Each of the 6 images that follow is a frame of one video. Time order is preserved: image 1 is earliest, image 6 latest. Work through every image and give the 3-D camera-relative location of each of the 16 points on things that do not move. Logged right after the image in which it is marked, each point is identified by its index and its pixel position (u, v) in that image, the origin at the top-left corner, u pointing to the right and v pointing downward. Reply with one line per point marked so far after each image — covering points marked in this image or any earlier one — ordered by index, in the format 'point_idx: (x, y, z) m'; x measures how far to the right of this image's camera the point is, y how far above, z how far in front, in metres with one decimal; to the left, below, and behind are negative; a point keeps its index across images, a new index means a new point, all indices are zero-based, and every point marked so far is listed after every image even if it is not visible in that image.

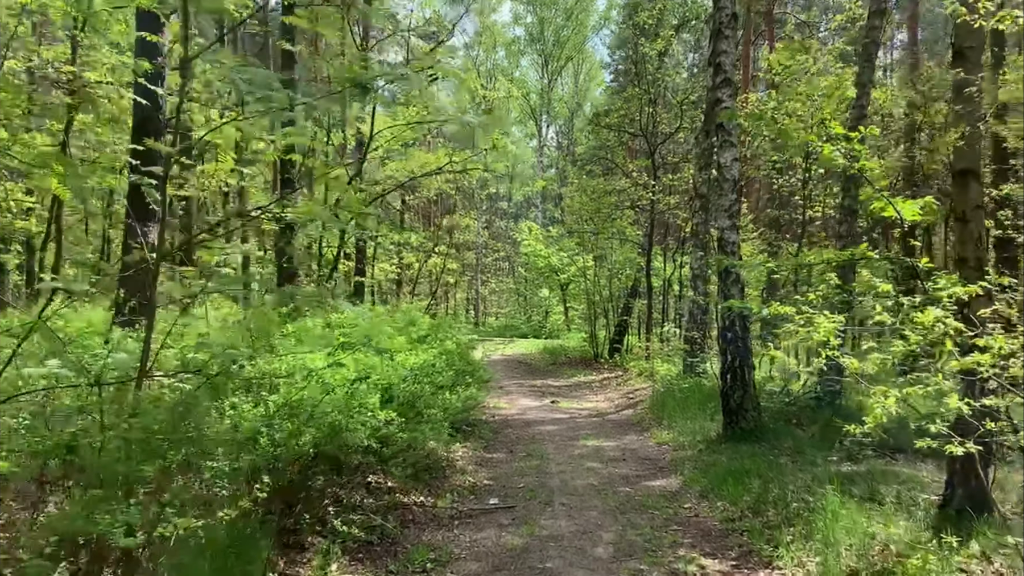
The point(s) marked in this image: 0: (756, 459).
0: (+2.1, -1.5, +7.4) m
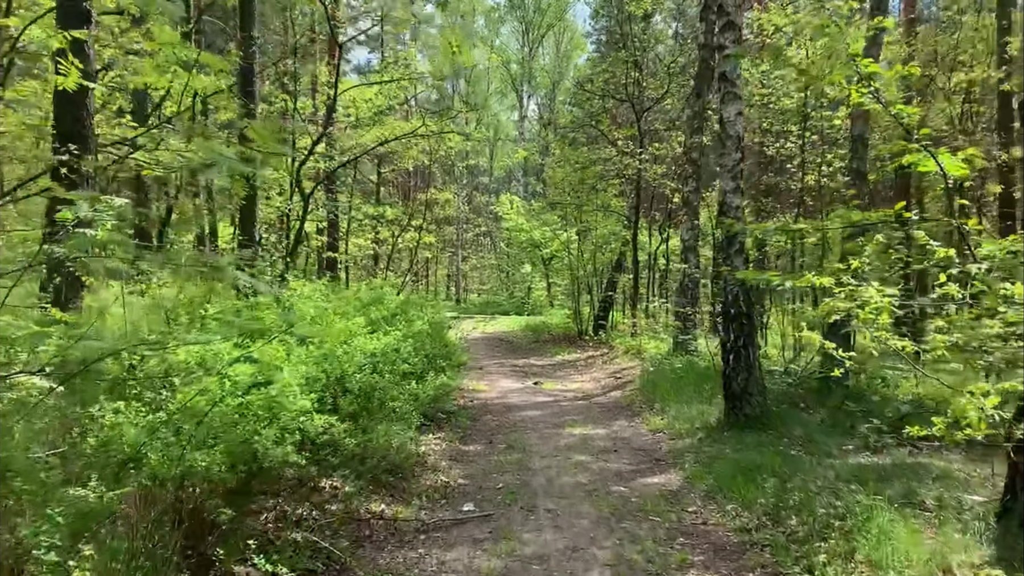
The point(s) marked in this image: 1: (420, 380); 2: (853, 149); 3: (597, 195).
0: (+2.0, -1.3, +6.6) m
1: (-0.8, -0.8, +7.5) m
2: (+3.9, +1.6, +9.6) m
3: (+1.9, +2.1, +19.4) m
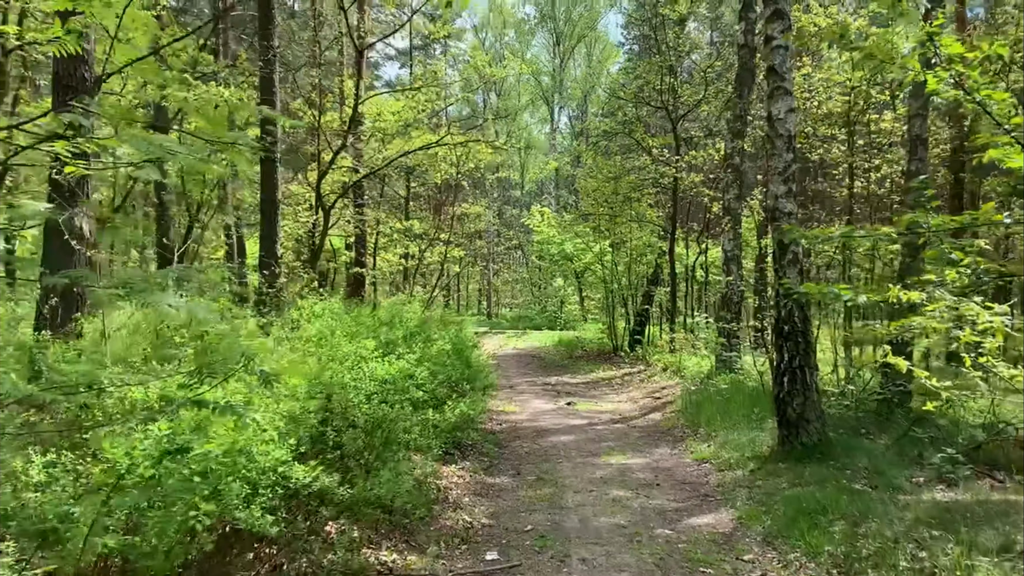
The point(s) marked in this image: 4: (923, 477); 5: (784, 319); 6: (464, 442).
0: (+2.2, -1.4, +5.8) m
1: (-0.6, -1.0, +6.9) m
2: (+4.2, +1.4, +8.9) m
3: (+2.6, +1.8, +18.7) m
4: (+3.0, -1.4, +6.2) m
5: (+2.2, -0.2, +6.7) m
6: (-0.4, -1.4, +7.7) m
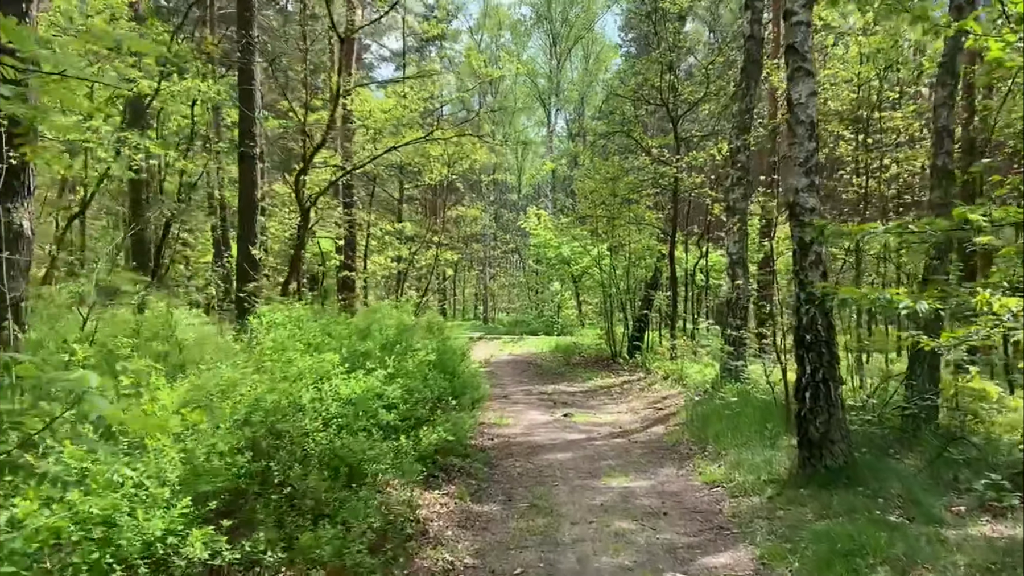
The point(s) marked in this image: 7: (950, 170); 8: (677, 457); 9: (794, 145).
0: (+2.1, -1.4, +5.1) m
1: (-0.6, -1.0, +6.2) m
2: (+4.1, +1.4, +8.2) m
3: (+2.5, +1.7, +18.0) m
4: (+2.9, -1.4, +5.4) m
5: (+2.1, -0.3, +6.0) m
6: (-0.5, -1.4, +7.0) m
7: (+4.2, +1.1, +8.1) m
8: (+1.5, -1.6, +8.0) m
9: (+2.0, +1.0, +6.1) m
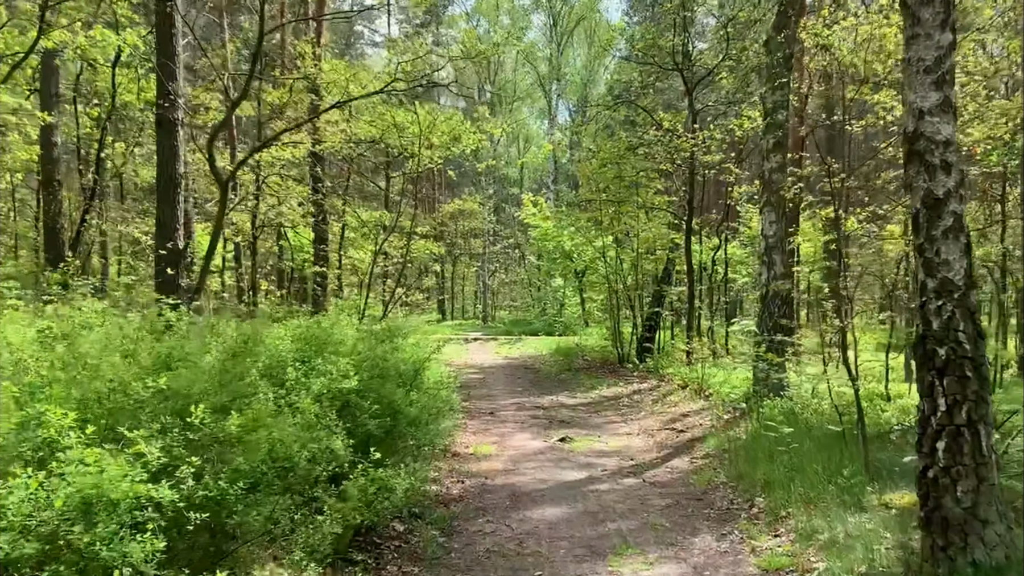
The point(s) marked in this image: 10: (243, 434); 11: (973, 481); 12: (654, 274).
0: (+1.9, -1.3, +2.8) m
1: (-0.9, -0.9, +3.9) m
2: (+3.8, +1.5, +5.8) m
3: (+2.3, +1.8, +15.7) m
4: (+2.7, -1.3, +3.1) m
5: (+1.9, -0.2, +3.7) m
6: (-0.7, -1.4, +4.7) m
7: (+3.9, +1.2, +5.7) m
8: (+1.3, -1.5, +5.7) m
9: (+1.8, +1.1, +3.8) m
10: (-1.0, -0.7, +3.5) m
11: (+2.0, -0.8, +3.7) m
12: (+2.9, +0.3, +17.1) m
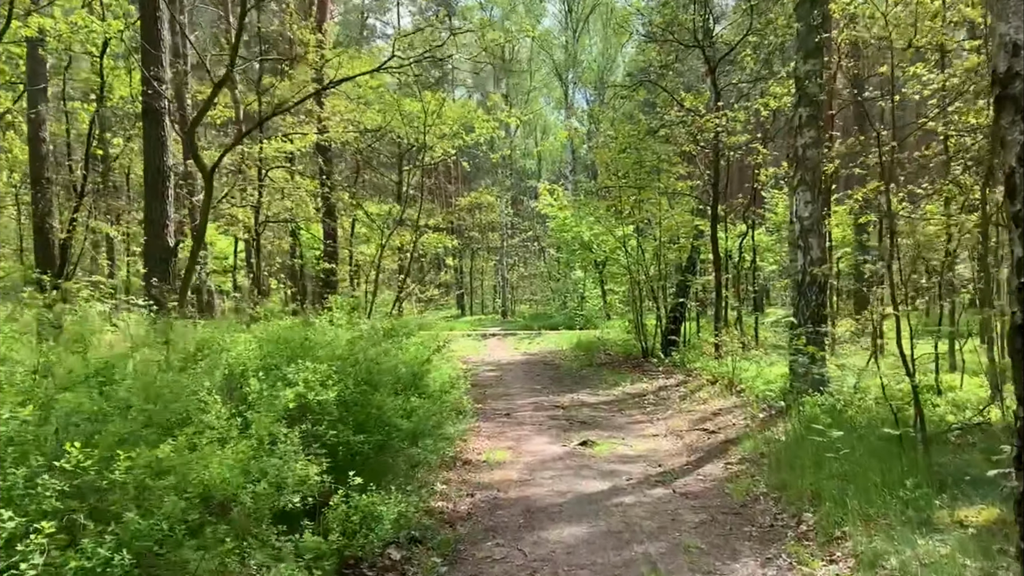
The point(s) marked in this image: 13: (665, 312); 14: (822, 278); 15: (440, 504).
0: (+1.9, -1.2, +2.1) m
1: (-0.8, -0.9, +3.2) m
2: (+3.9, +1.6, +5.0) m
3: (+2.6, +2.0, +15.0) m
4: (+2.7, -1.2, +2.4) m
5: (+1.9, -0.1, +3.0) m
6: (-0.7, -1.4, +4.1) m
7: (+3.9, +1.3, +4.9) m
8: (+1.4, -1.4, +5.0) m
9: (+1.7, +1.2, +3.0) m
10: (-1.0, -0.7, +2.9) m
11: (+2.0, -0.7, +3.0) m
12: (+3.2, +0.5, +16.3) m
13: (+3.0, -0.5, +16.4) m
14: (+3.1, +0.1, +8.5) m
15: (-0.5, -1.5, +5.8) m
